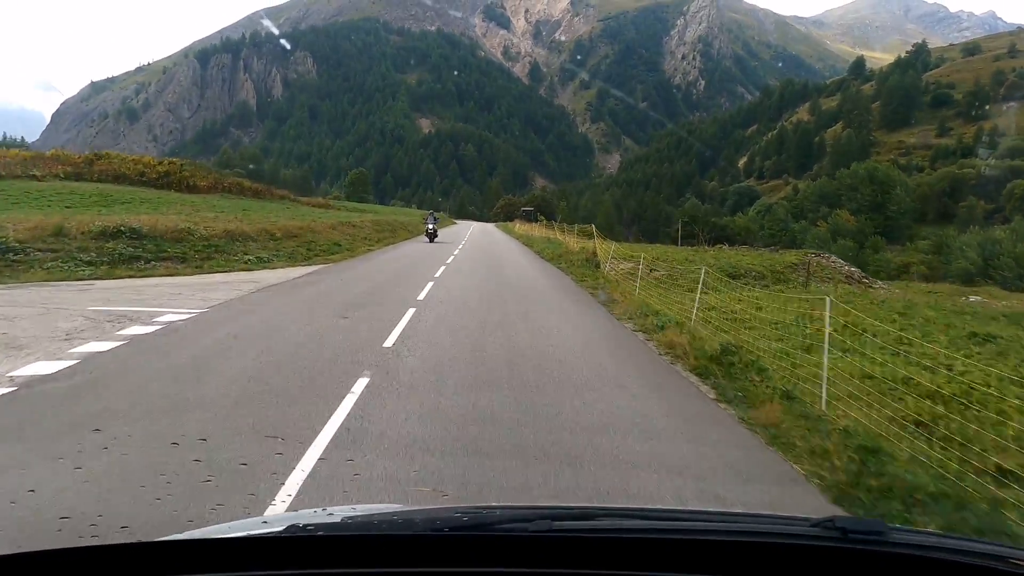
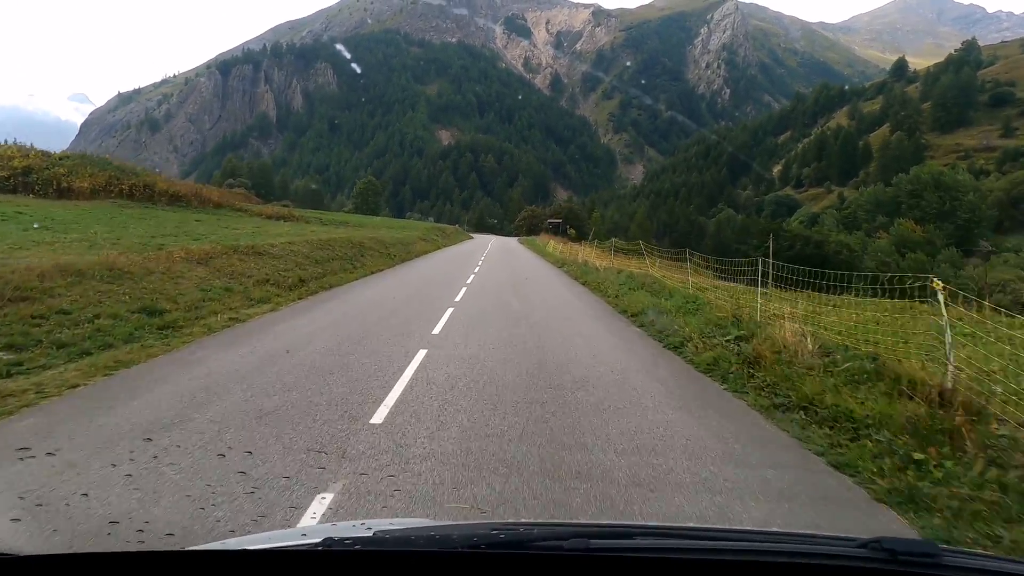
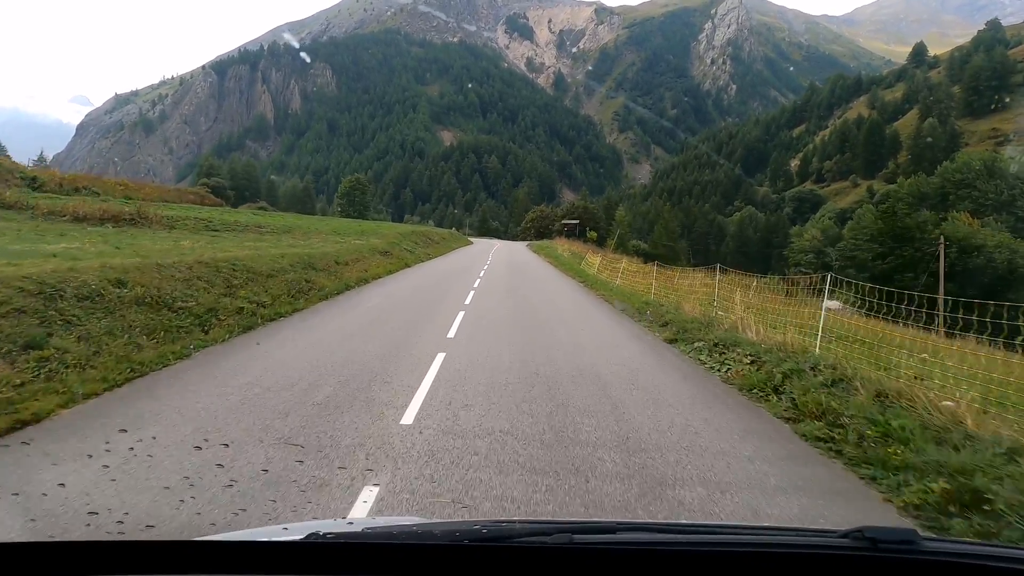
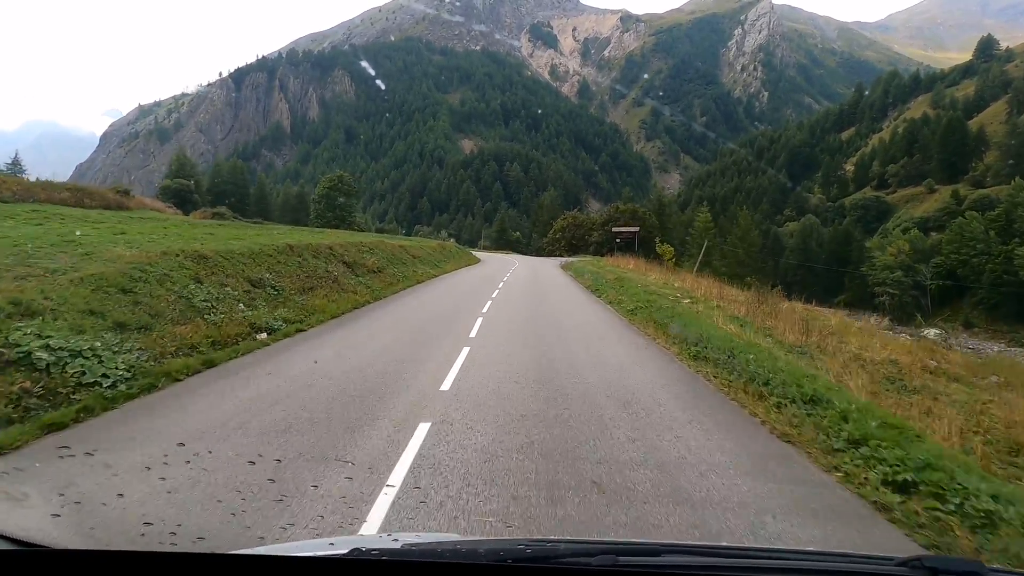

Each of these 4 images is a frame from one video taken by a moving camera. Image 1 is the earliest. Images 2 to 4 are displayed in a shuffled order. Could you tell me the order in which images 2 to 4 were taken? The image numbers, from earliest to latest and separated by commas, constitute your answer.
2, 3, 4
